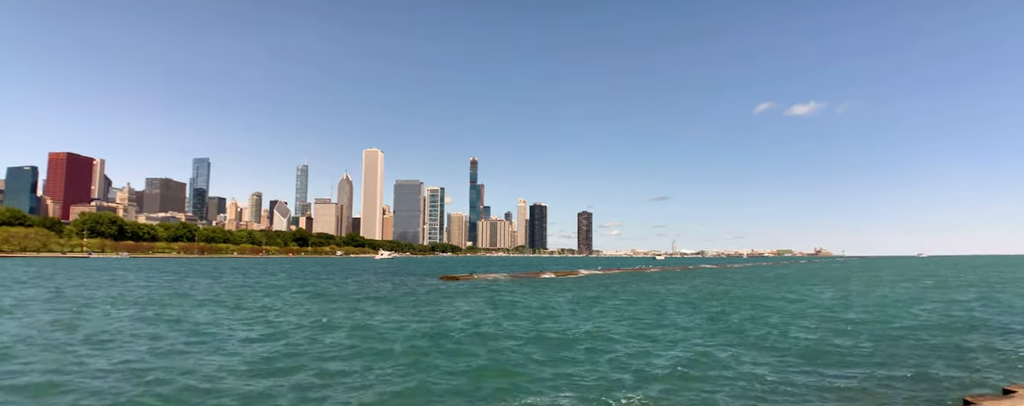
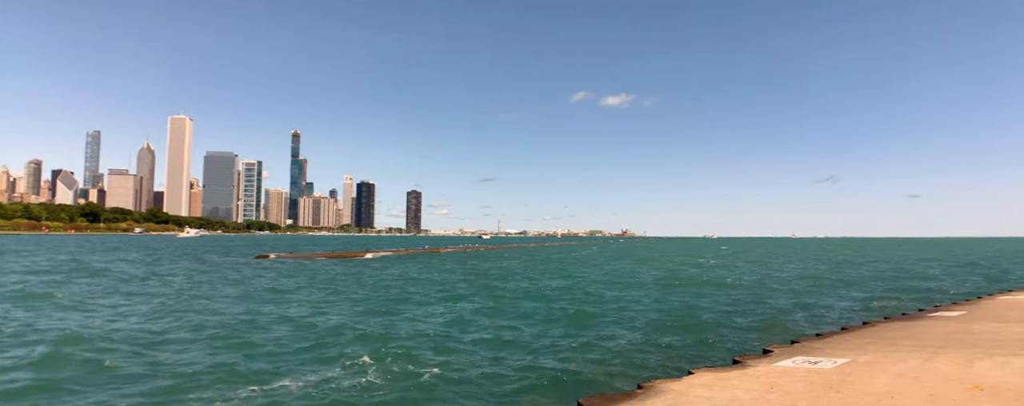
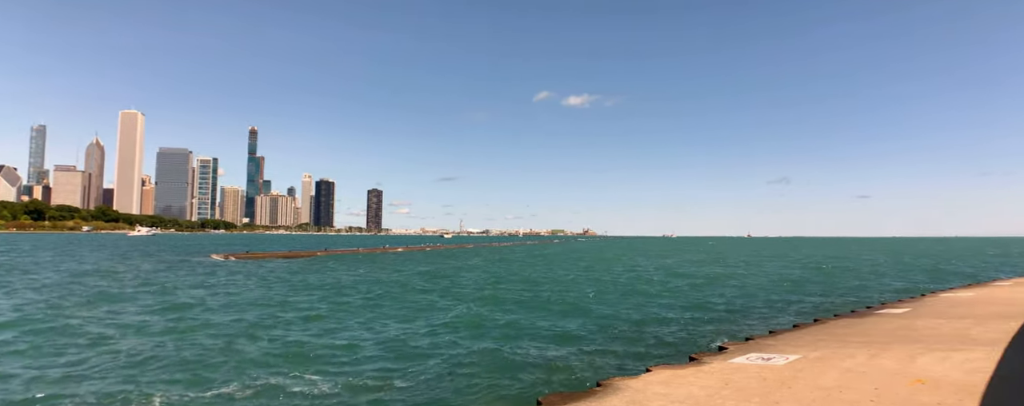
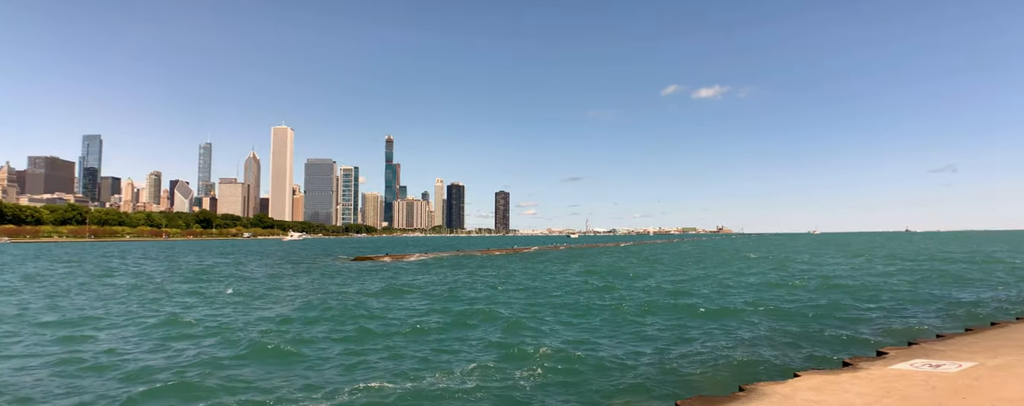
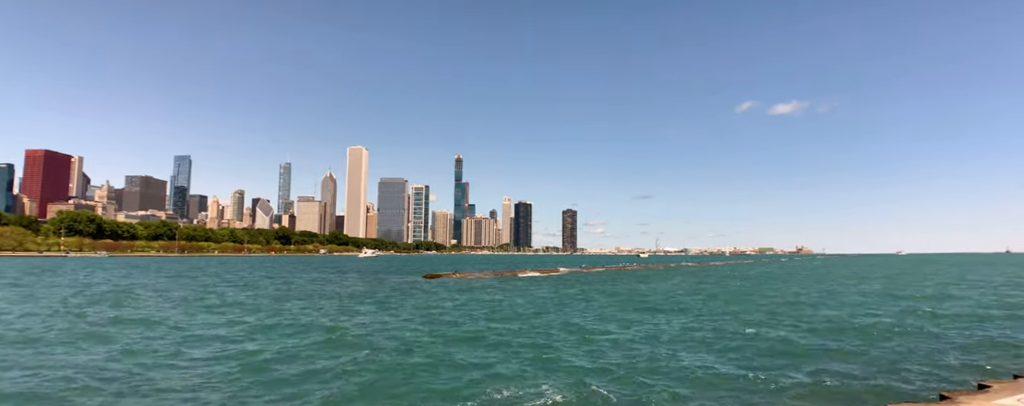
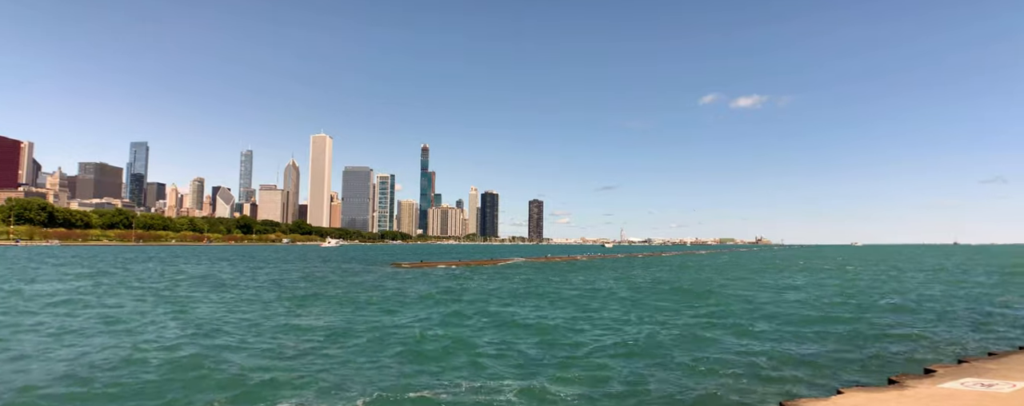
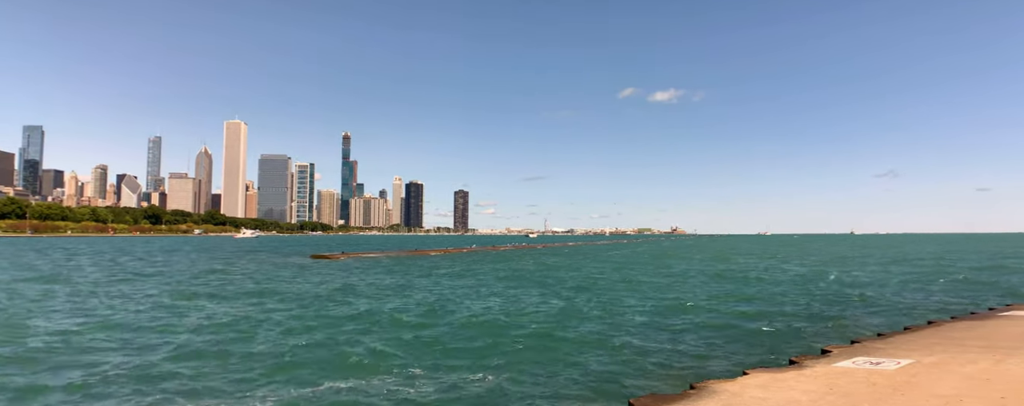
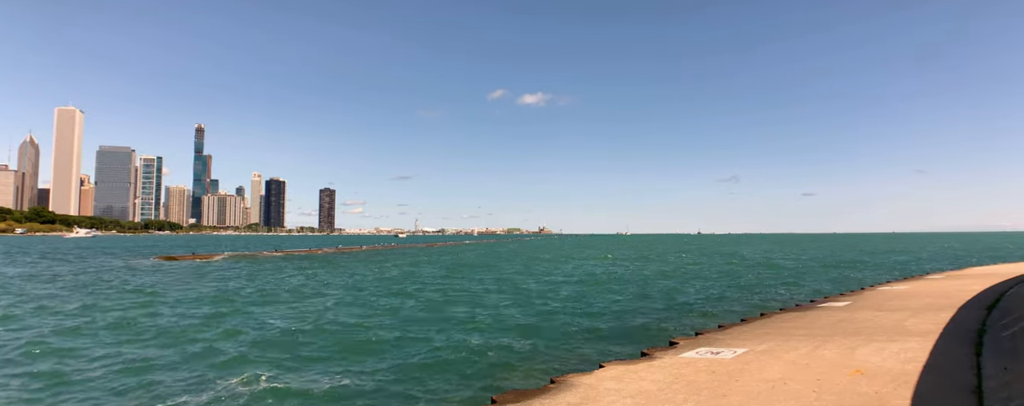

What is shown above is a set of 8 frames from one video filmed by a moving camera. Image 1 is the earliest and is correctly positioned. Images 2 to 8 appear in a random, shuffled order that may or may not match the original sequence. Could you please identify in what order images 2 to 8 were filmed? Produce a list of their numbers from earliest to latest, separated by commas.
5, 6, 4, 7, 2, 3, 8
